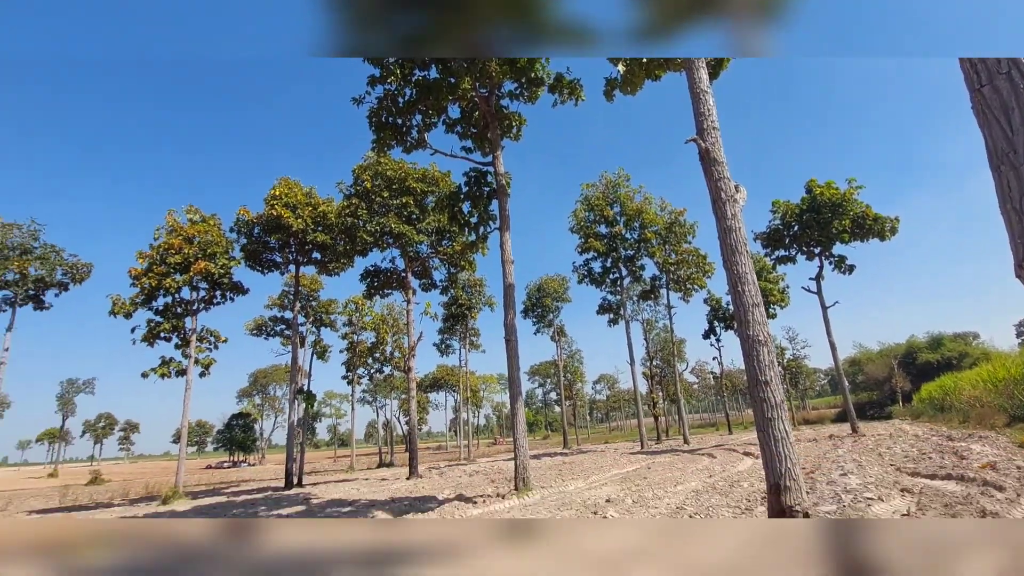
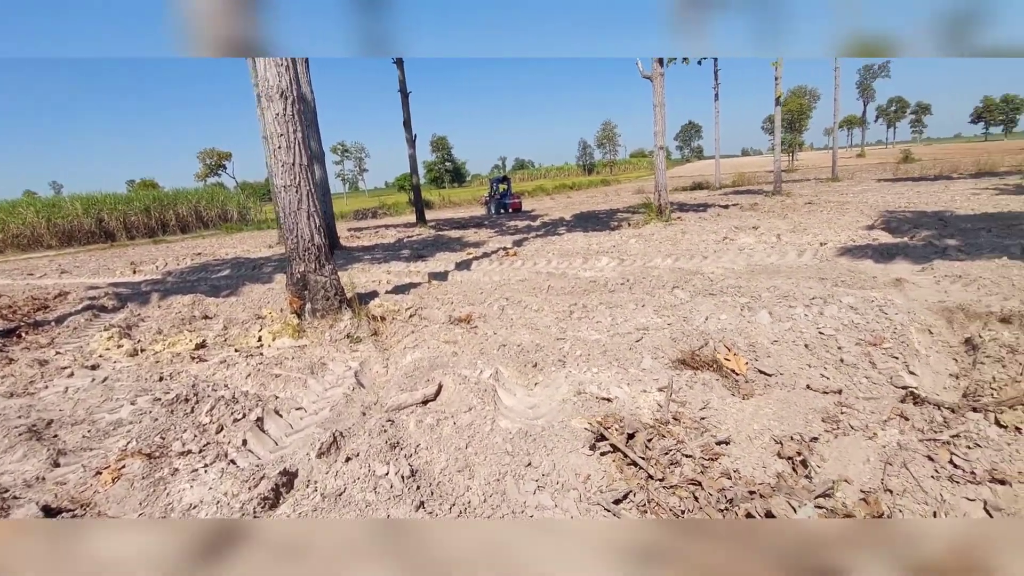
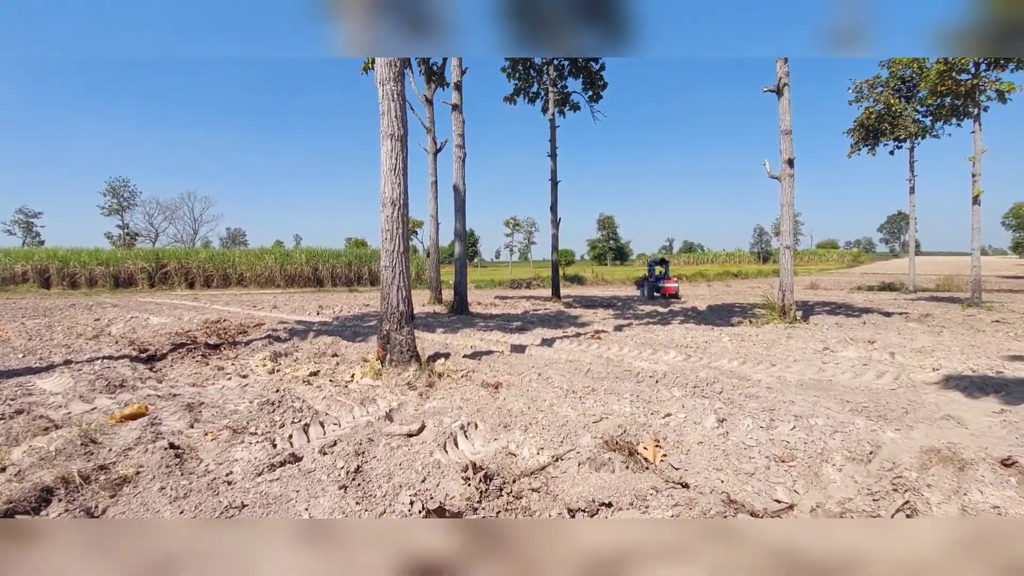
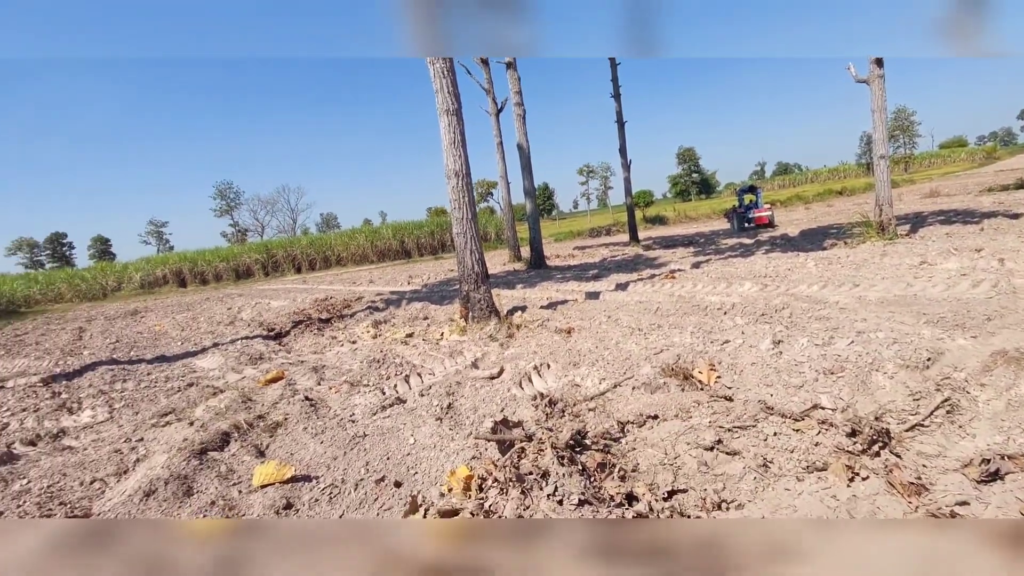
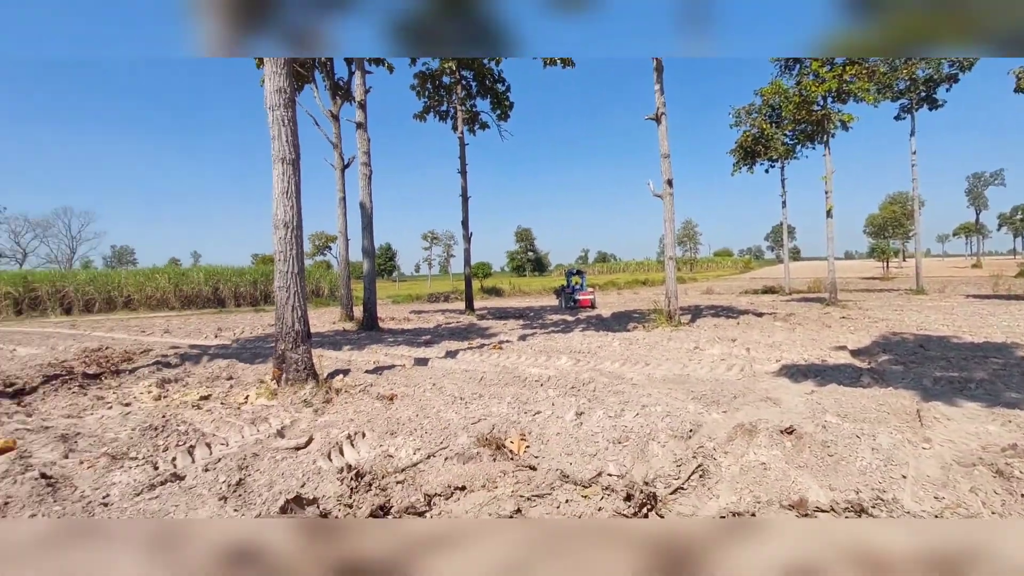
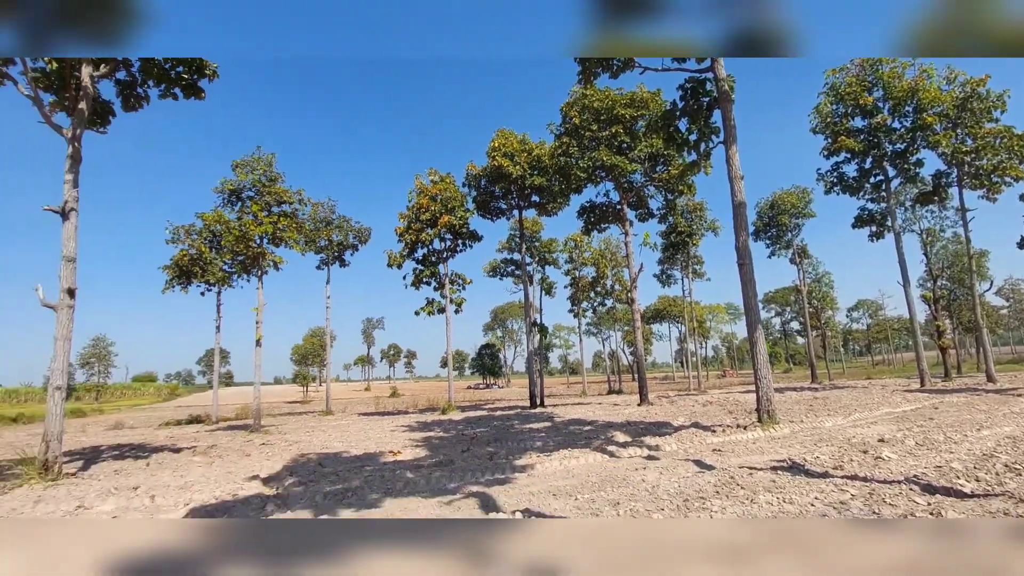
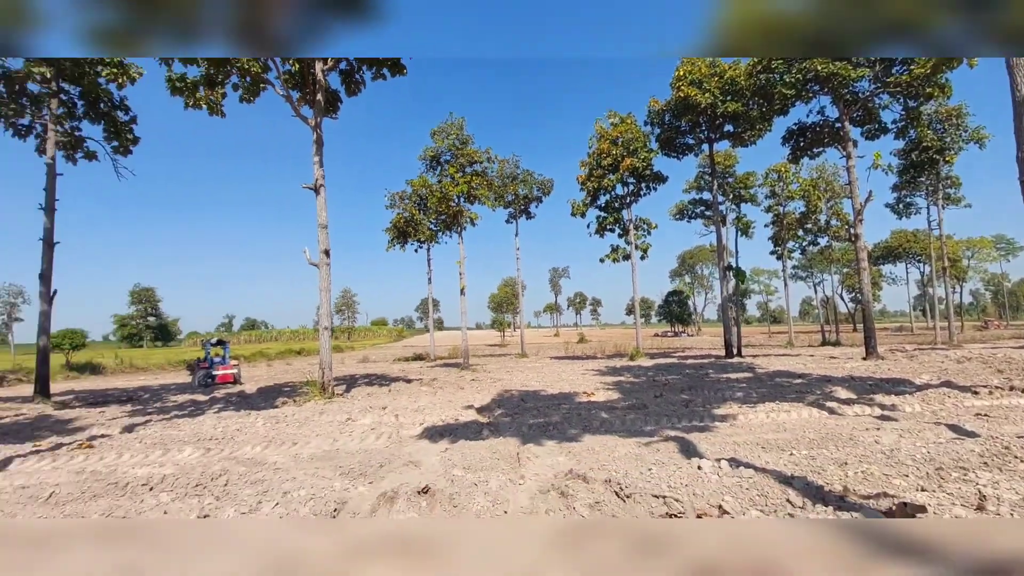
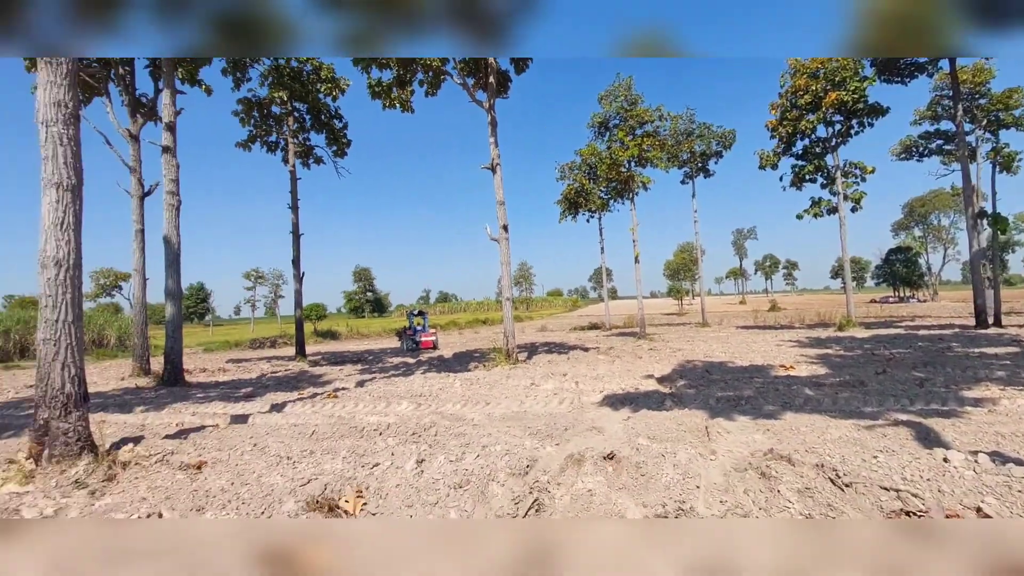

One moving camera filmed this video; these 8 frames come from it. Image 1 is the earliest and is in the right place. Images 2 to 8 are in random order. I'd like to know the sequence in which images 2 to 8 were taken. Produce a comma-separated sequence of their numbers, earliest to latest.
6, 7, 8, 5, 4, 3, 2
